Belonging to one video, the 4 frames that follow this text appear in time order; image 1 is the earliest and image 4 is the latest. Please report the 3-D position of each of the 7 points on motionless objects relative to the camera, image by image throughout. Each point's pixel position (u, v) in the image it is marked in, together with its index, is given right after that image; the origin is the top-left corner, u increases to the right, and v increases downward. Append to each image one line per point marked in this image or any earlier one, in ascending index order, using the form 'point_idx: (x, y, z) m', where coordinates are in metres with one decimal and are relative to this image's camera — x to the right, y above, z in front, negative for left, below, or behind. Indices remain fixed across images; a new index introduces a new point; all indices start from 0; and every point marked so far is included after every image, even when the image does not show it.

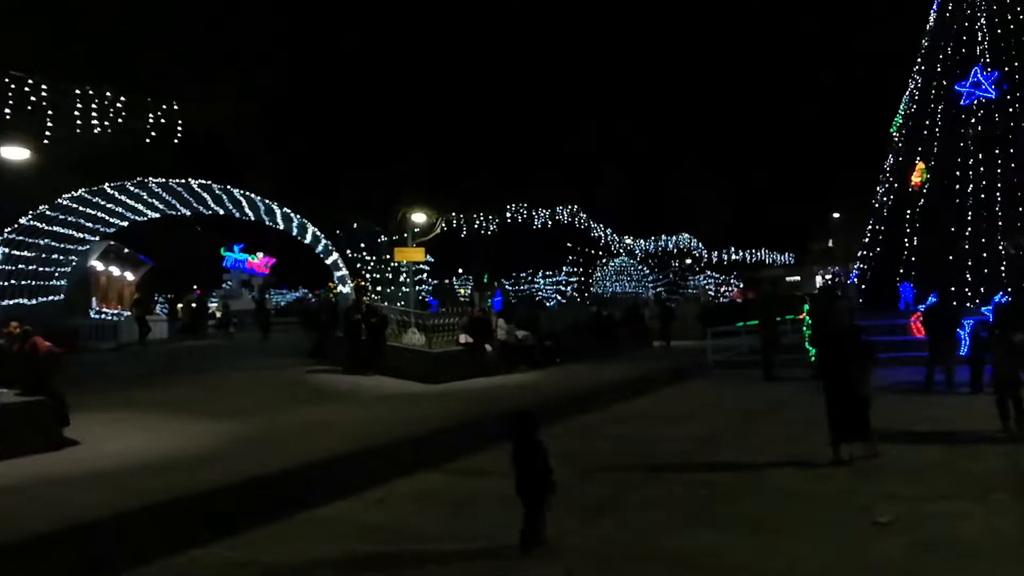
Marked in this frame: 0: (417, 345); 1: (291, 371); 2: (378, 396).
0: (-1.8, -1.1, +19.9) m
1: (-4.1, -1.5, +20.0) m
2: (-2.1, -1.7, +17.5) m
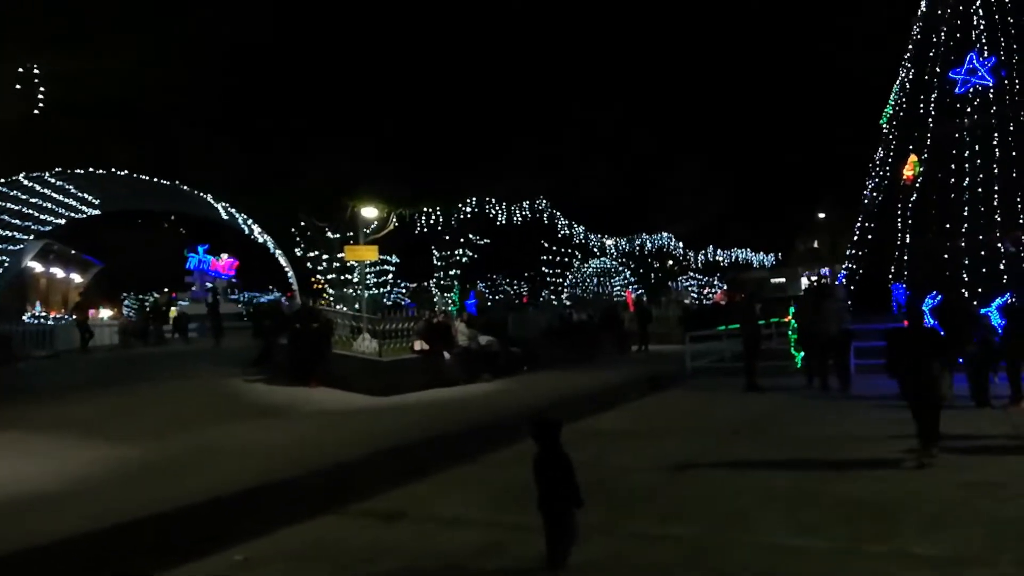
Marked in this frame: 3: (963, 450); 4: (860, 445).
0: (-2.4, -1.1, +18.2) m
1: (-4.7, -1.6, +18.2) m
2: (-2.8, -1.8, +15.7) m
3: (+4.9, -1.7, +11.6) m
4: (+3.9, -1.8, +12.2) m
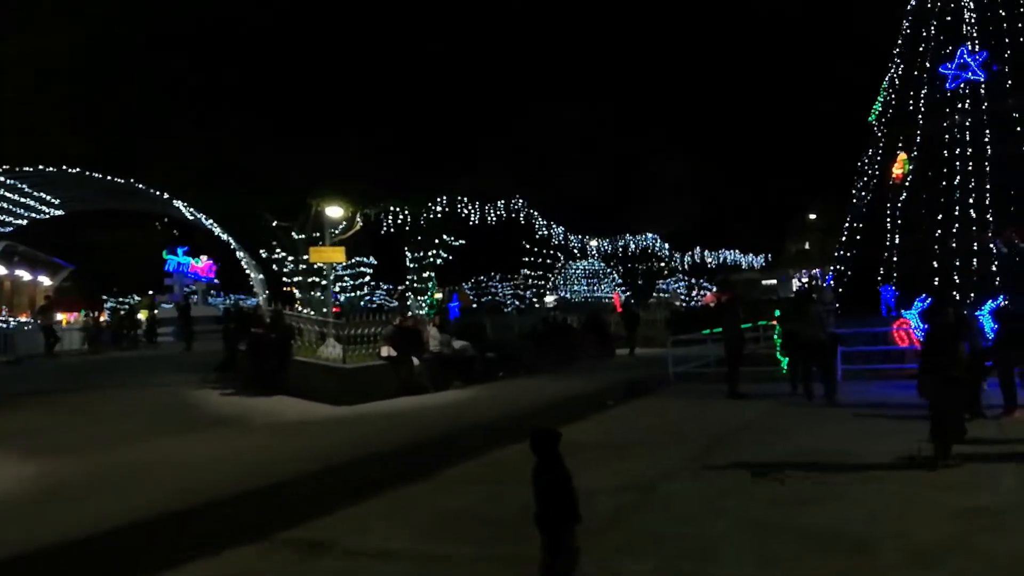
0: (-2.9, -1.2, +17.4) m
1: (-5.2, -1.6, +17.4) m
2: (-3.2, -1.8, +14.9) m
3: (+4.5, -1.8, +10.8) m
4: (+3.5, -1.8, +11.4) m
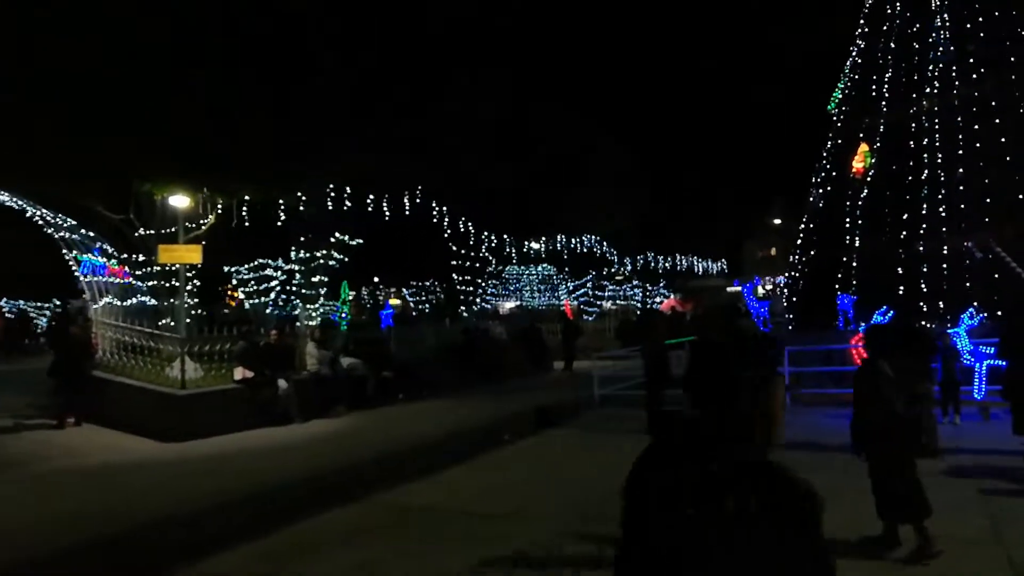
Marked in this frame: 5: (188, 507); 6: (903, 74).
0: (-4.5, -1.3, +14.3) m
1: (-6.8, -1.7, +14.3) m
2: (-4.7, -1.9, +11.9) m
3: (+3.1, -1.9, +8.0) m
4: (+2.1, -1.9, +8.6) m
5: (-3.1, -2.0, +10.2) m
6: (+6.6, +3.6, +18.3) m
